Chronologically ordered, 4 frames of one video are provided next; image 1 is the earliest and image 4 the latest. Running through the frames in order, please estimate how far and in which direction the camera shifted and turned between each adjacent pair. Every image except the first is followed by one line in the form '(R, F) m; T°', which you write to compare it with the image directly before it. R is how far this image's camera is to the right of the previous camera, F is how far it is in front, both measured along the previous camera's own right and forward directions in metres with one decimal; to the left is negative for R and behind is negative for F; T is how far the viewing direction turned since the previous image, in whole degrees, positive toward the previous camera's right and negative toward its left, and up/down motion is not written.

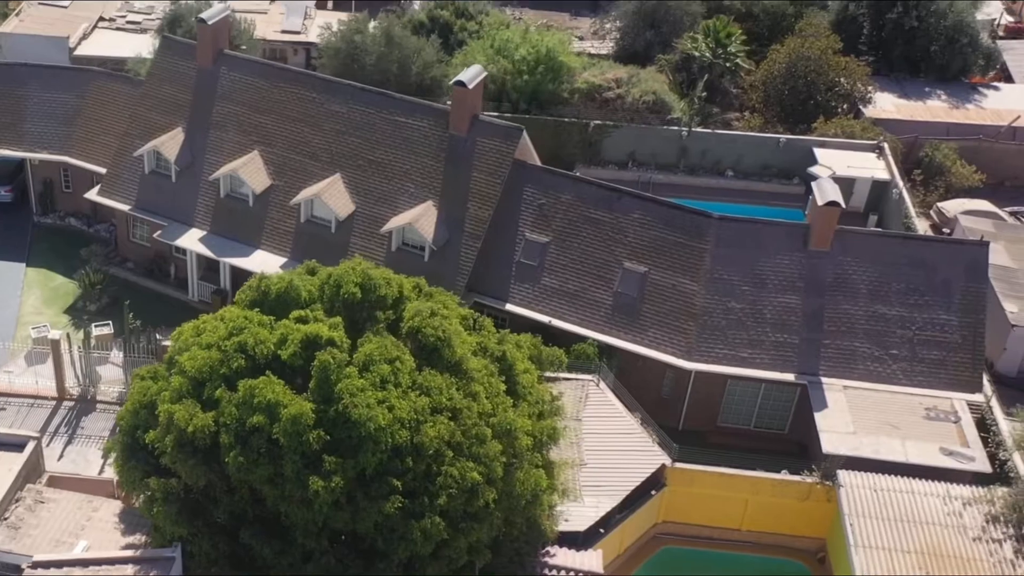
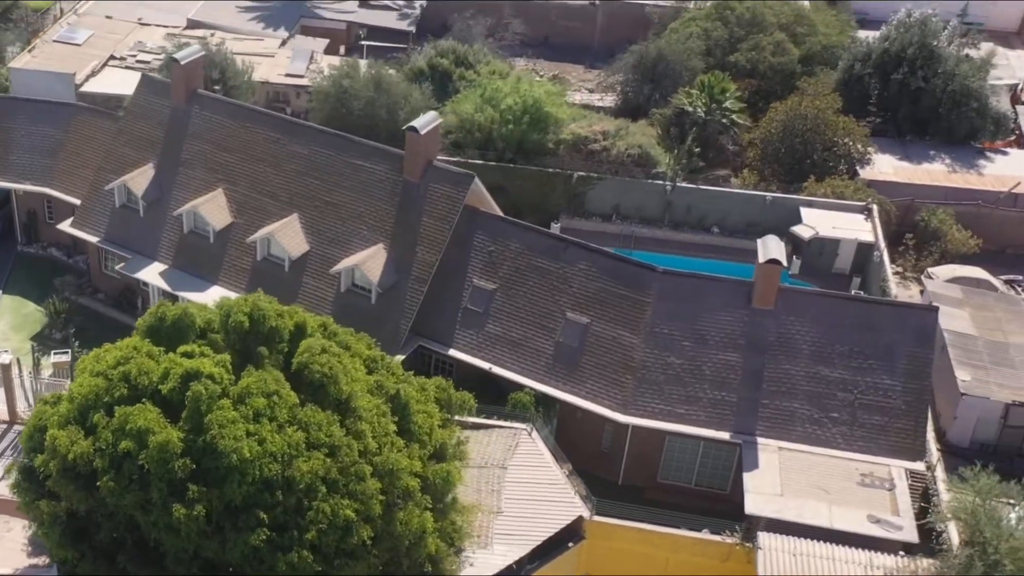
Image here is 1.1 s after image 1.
(+3.9, +0.1) m; -4°
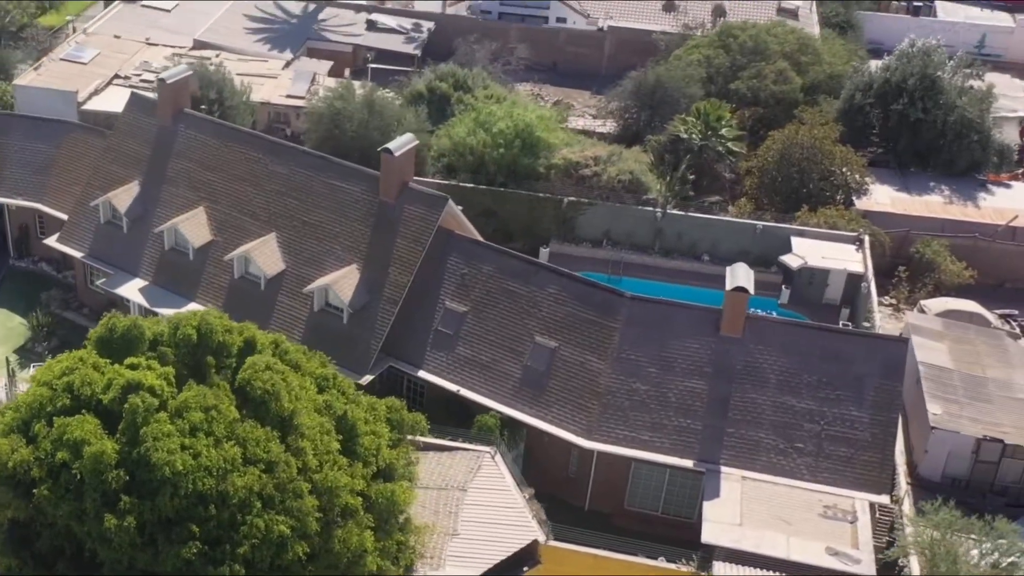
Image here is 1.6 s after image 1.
(+2.0, 0.0) m; -2°
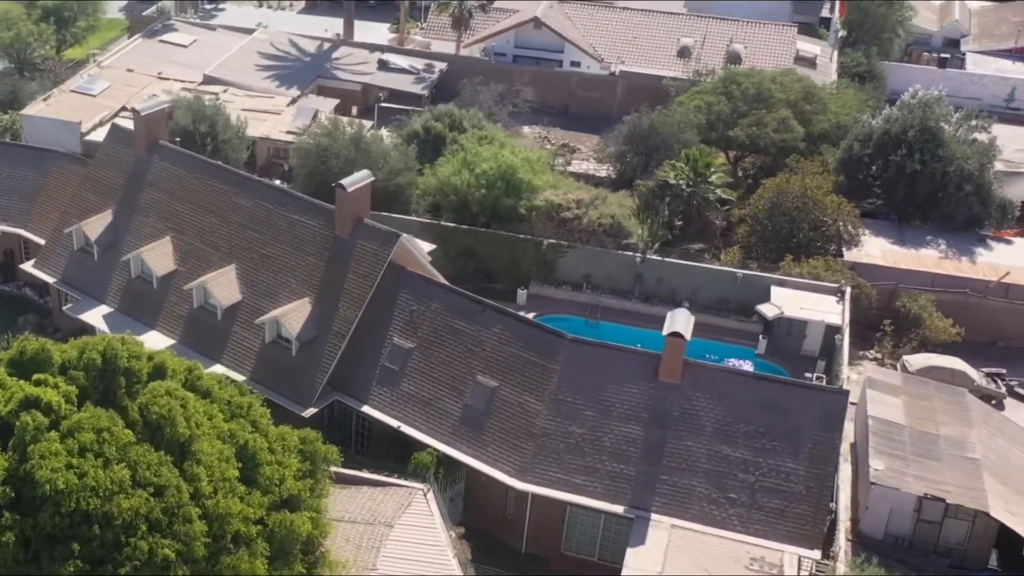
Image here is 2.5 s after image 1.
(+3.7, +0.1) m; -4°
